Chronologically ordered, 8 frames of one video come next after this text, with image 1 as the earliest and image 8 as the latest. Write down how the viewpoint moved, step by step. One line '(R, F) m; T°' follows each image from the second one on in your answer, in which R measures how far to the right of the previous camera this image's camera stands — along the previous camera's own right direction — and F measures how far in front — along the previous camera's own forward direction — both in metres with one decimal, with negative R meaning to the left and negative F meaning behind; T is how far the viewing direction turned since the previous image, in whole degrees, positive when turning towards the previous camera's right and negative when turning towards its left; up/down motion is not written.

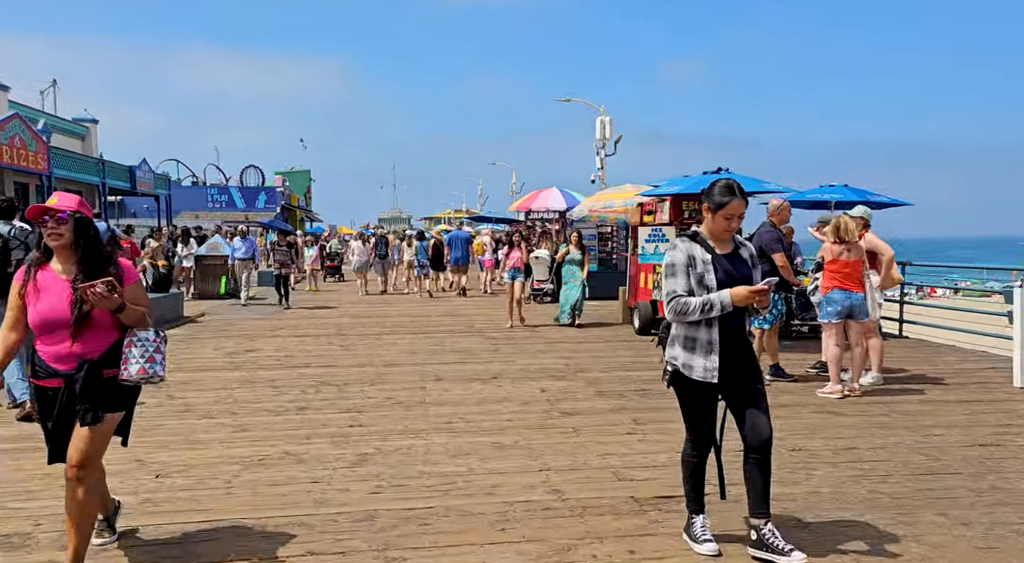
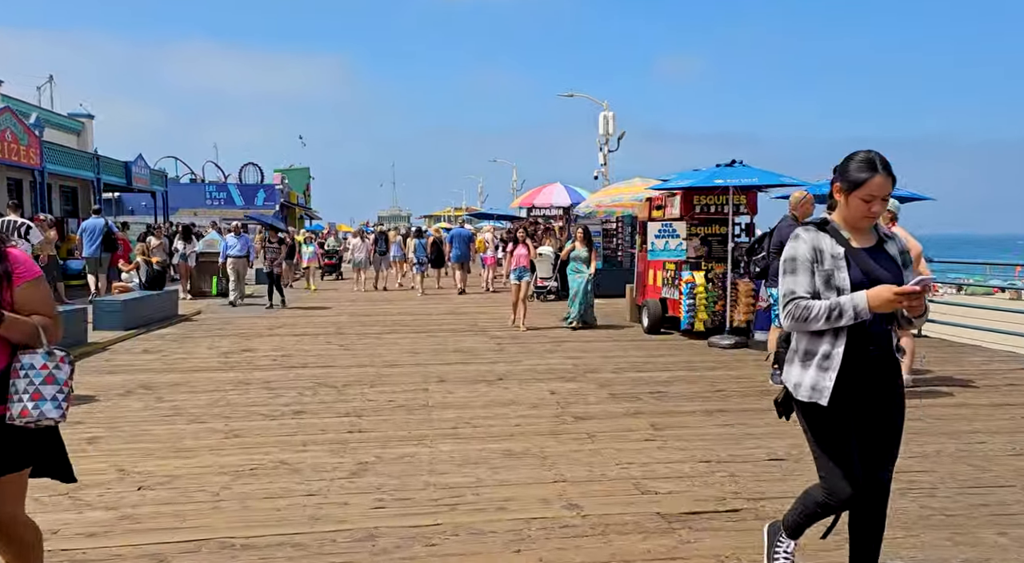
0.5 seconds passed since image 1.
(-0.1, +0.5) m; 0°
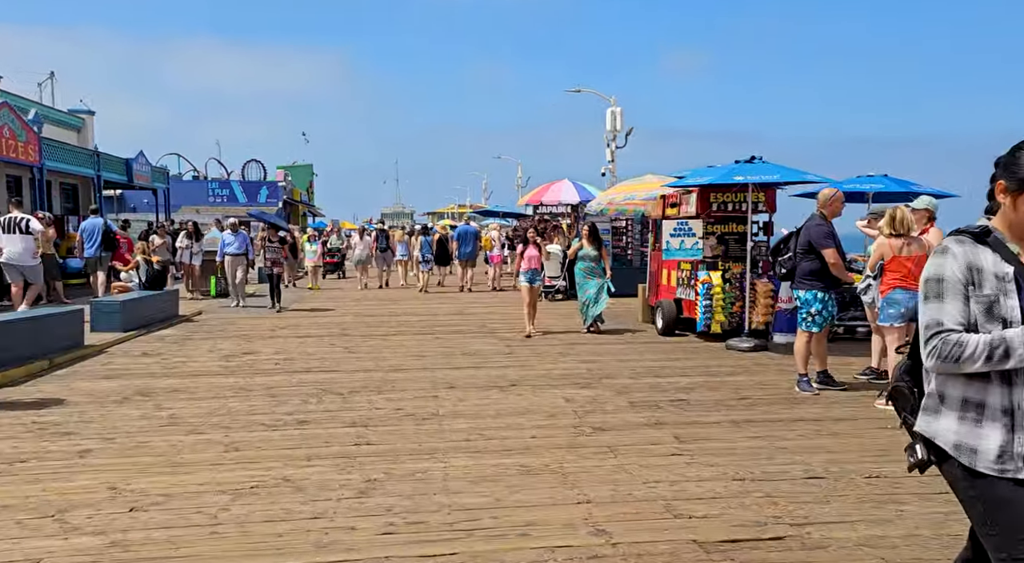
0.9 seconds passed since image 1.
(-0.1, +0.4) m; 0°
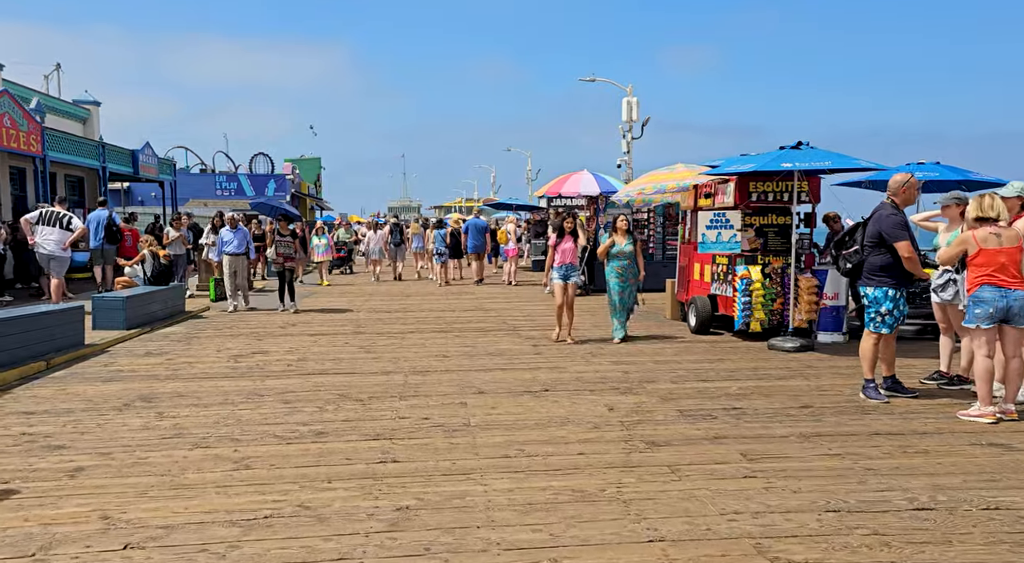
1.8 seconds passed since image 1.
(-0.2, +0.7) m; 0°
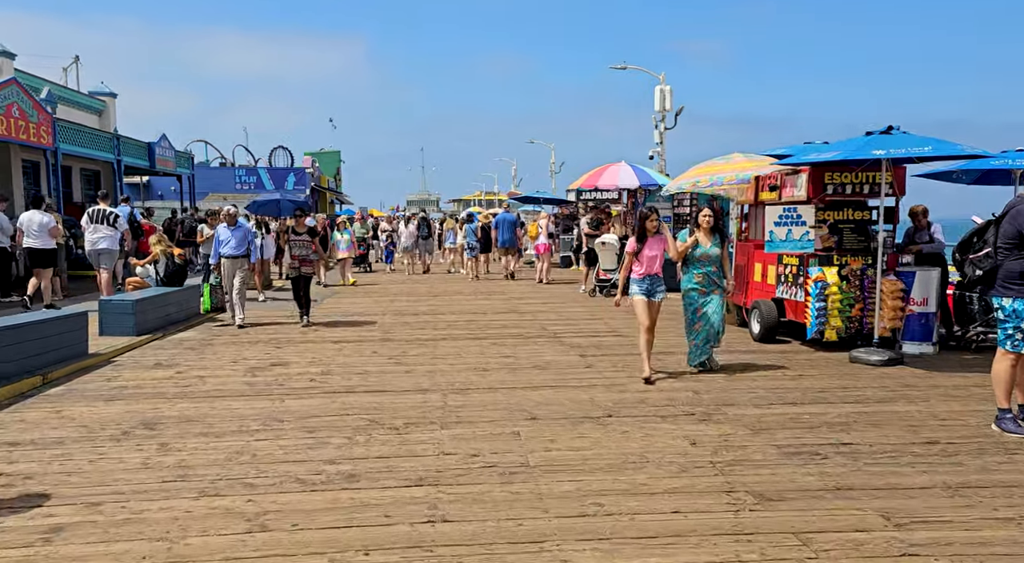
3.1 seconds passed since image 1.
(-0.3, +1.2) m; -1°
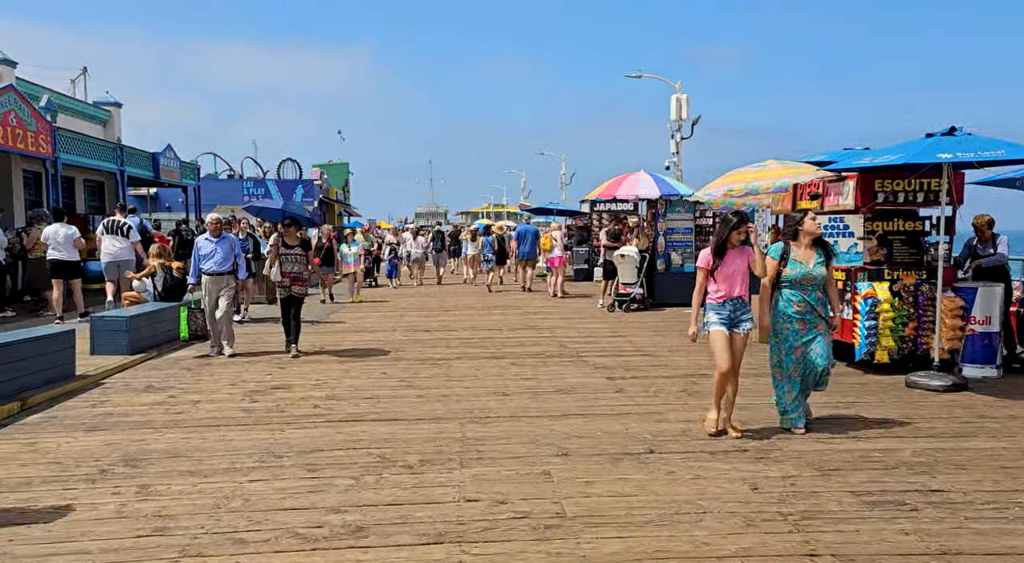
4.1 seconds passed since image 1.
(-0.1, +0.8) m; 0°
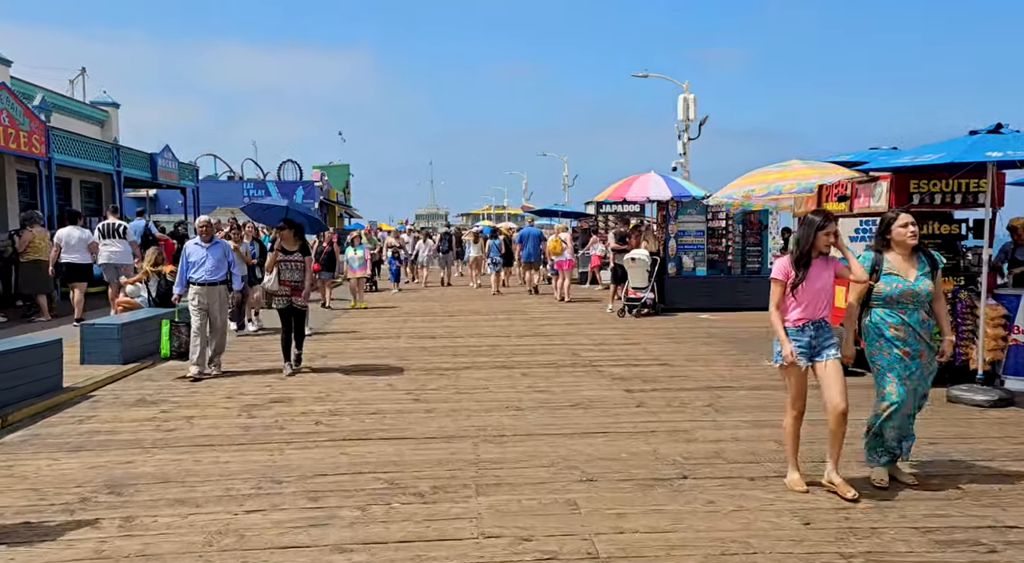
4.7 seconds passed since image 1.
(-0.1, +0.5) m; 0°
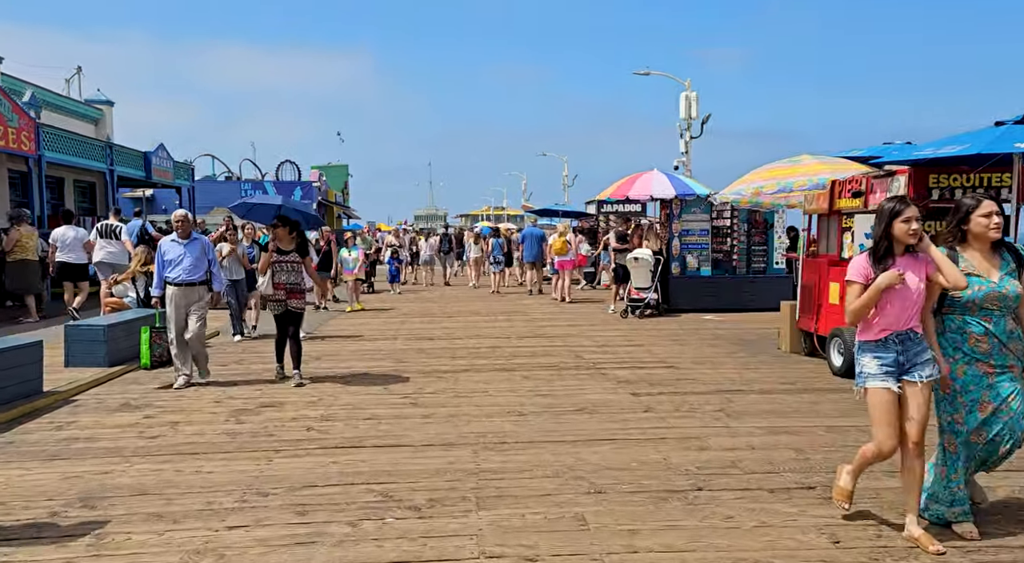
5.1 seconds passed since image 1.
(0.0, +0.4) m; 0°
